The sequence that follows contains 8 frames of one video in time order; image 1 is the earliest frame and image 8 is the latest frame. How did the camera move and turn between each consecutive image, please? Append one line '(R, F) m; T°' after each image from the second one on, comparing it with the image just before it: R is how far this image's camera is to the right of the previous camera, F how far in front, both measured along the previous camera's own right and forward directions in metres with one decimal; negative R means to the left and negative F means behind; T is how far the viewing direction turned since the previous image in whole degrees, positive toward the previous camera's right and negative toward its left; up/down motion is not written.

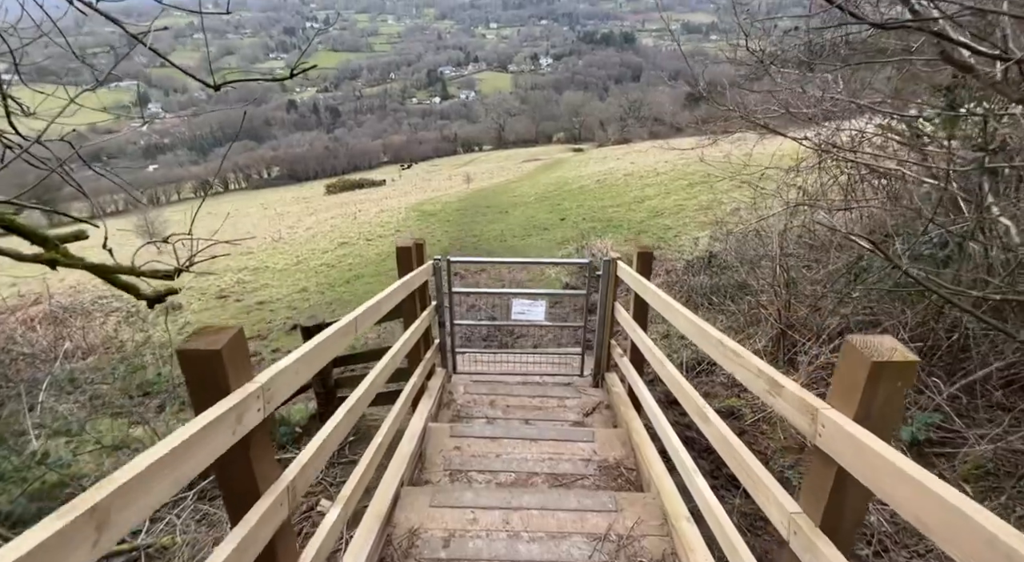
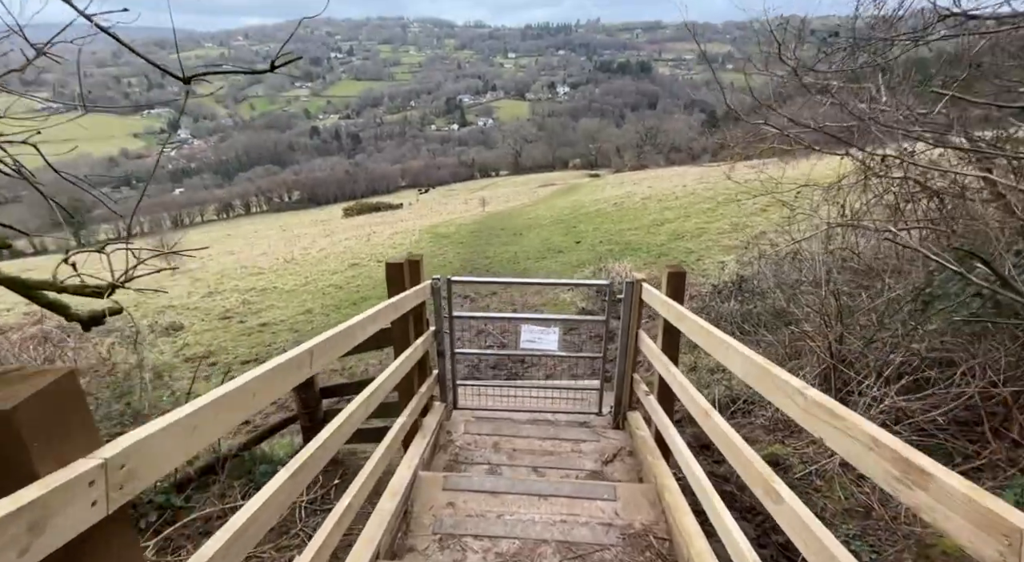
(0.0, +0.5) m; -2°
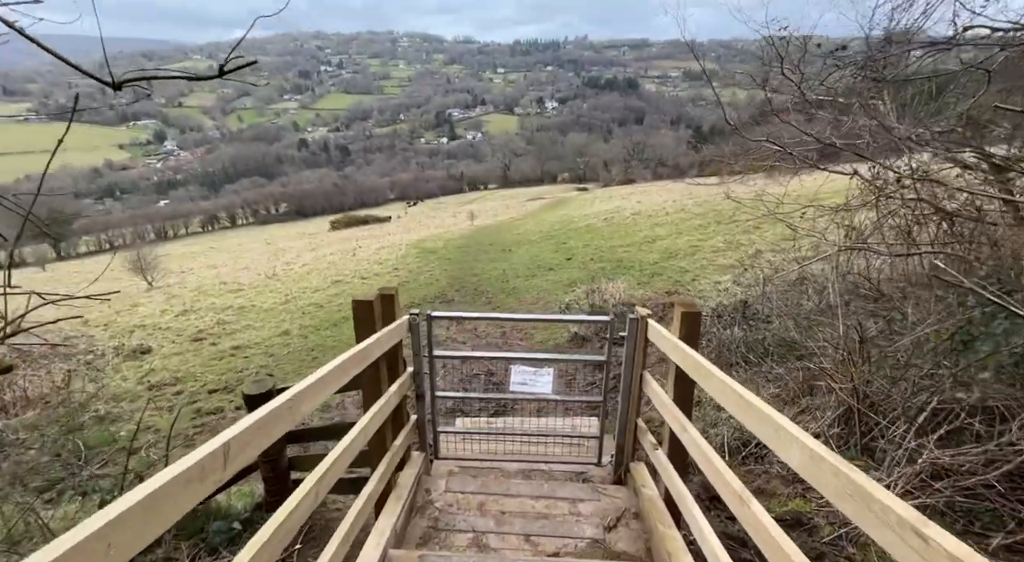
(0.0, +0.4) m; +1°
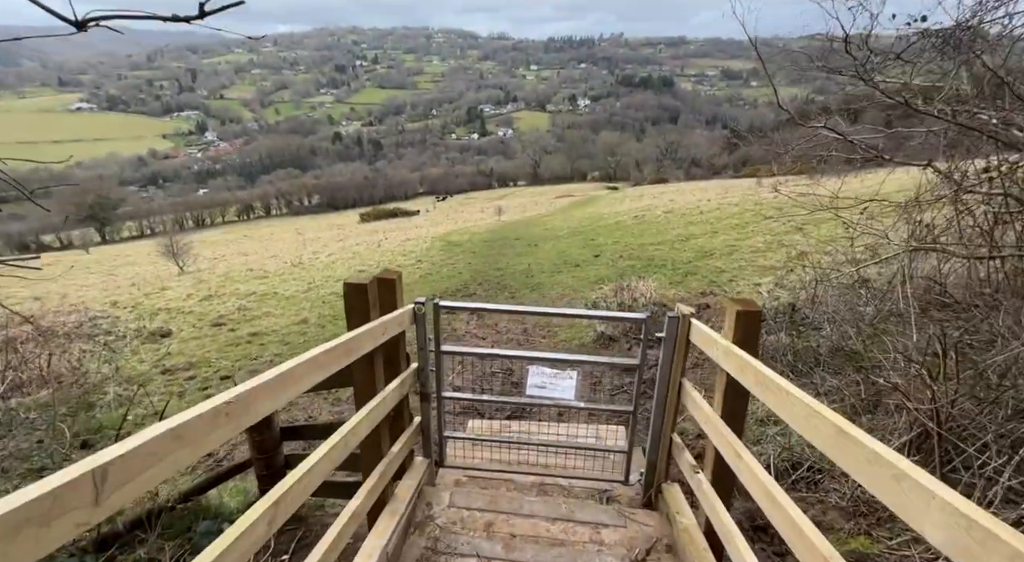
(0.0, +0.4) m; -3°
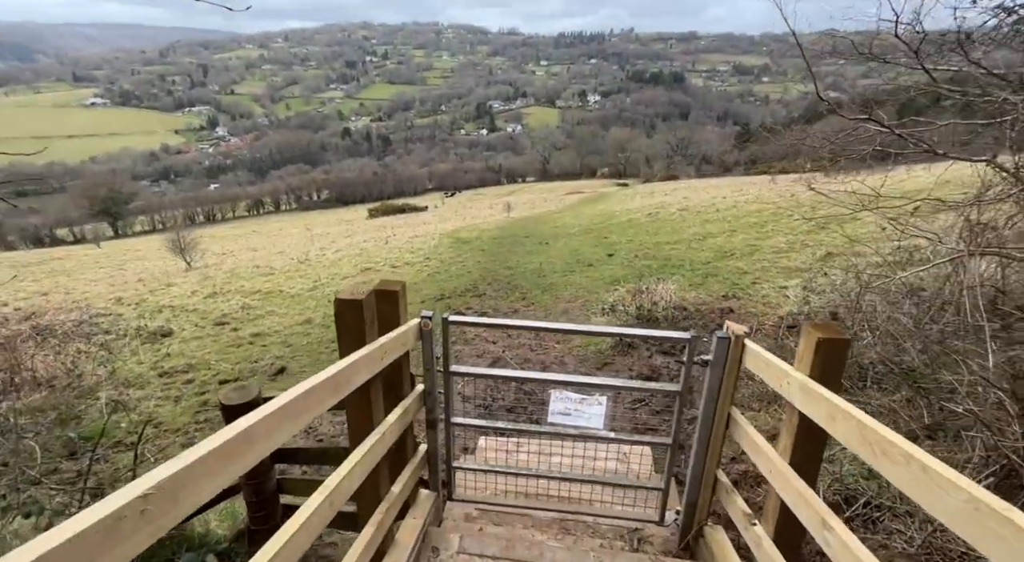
(-0.1, +0.4) m; -1°
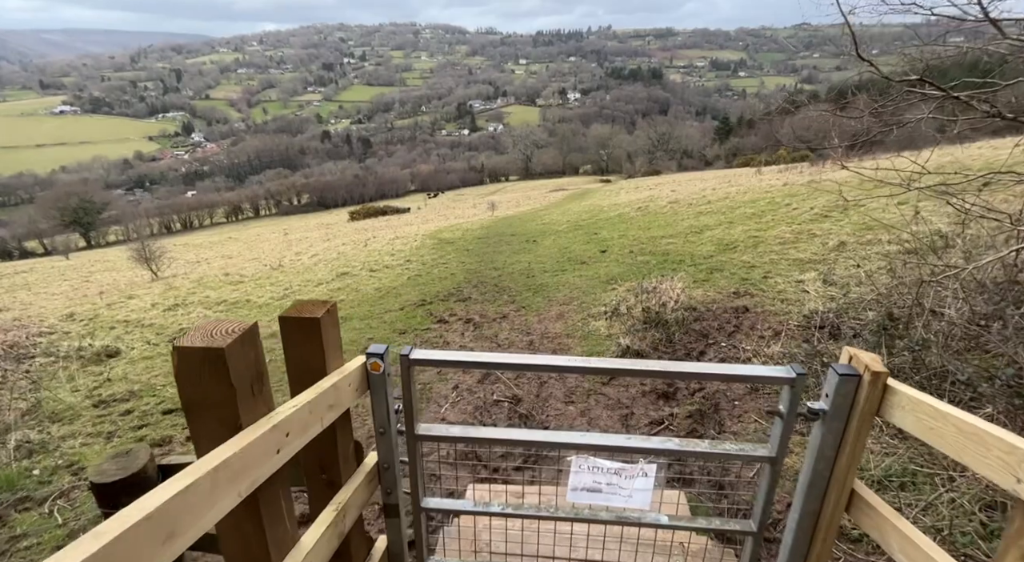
(0.0, +0.9) m; +2°
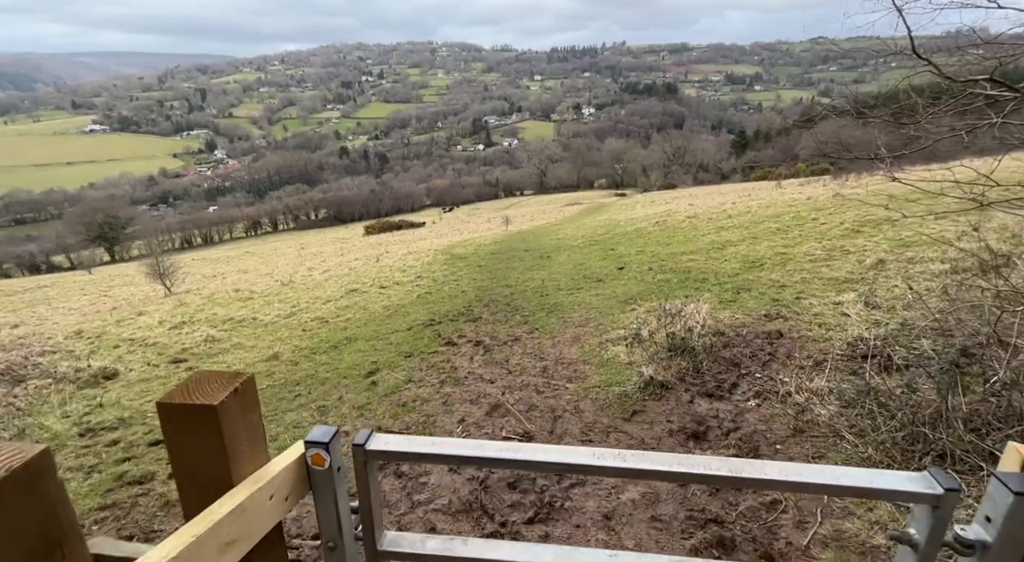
(0.0, +0.5) m; -2°
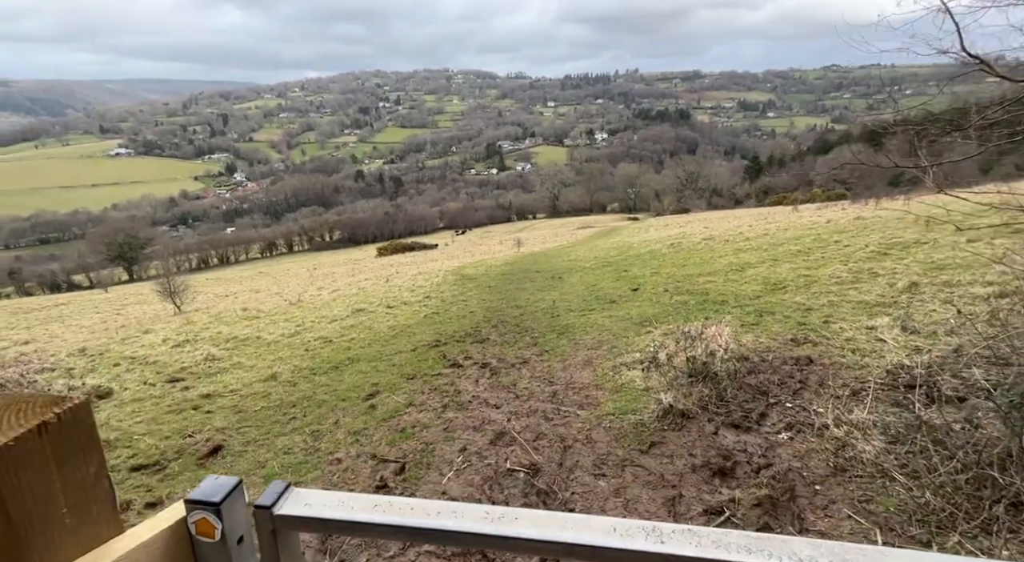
(0.0, +0.3) m; -1°
